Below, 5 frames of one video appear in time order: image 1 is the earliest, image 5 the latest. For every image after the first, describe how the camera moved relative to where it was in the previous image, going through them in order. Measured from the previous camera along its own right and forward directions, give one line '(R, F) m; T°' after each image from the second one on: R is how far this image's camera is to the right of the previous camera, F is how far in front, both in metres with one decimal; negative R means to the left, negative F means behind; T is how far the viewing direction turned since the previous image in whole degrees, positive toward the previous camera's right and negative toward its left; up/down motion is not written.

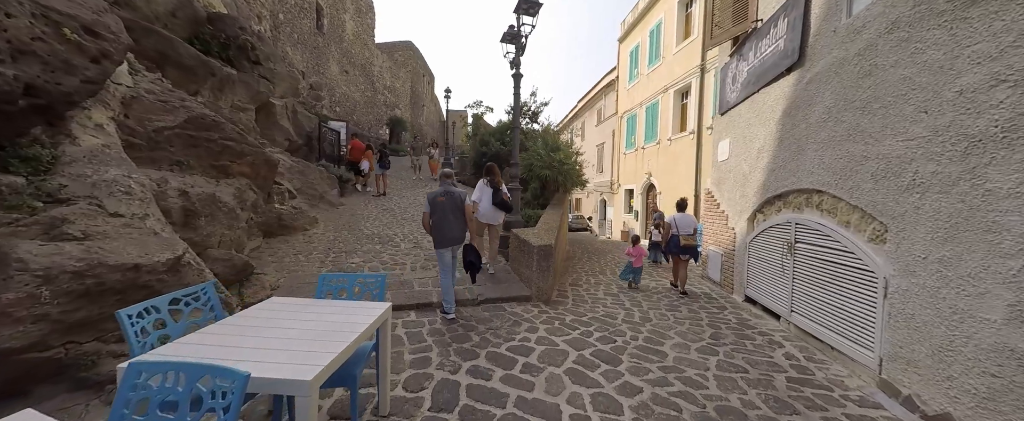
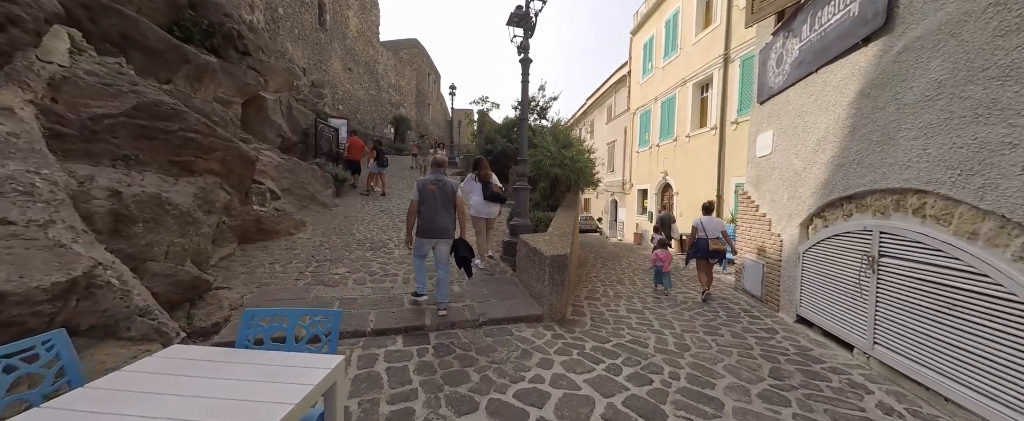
(0.0, +0.8) m; -1°
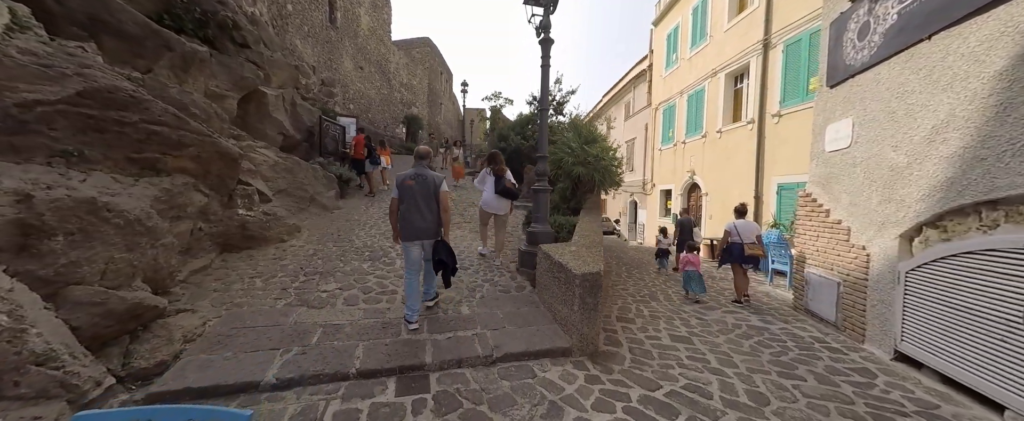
(-0.1, +0.8) m; -2°
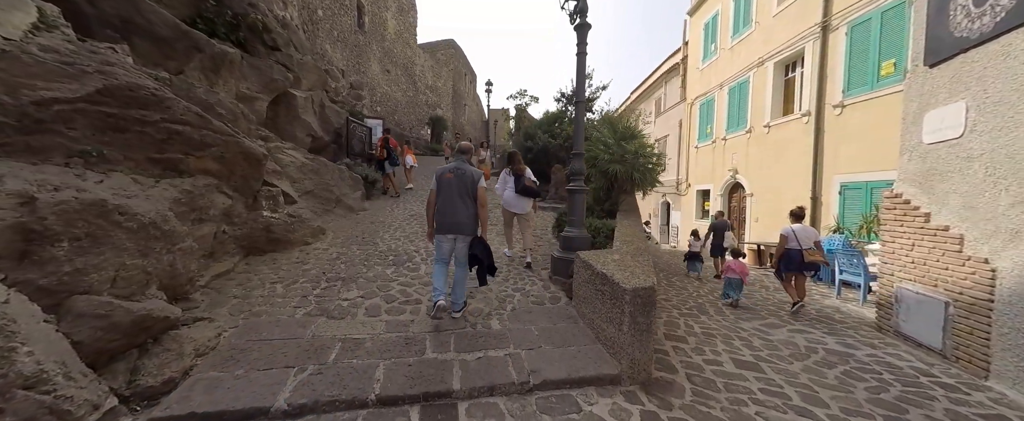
(-0.1, +0.4) m; -4°
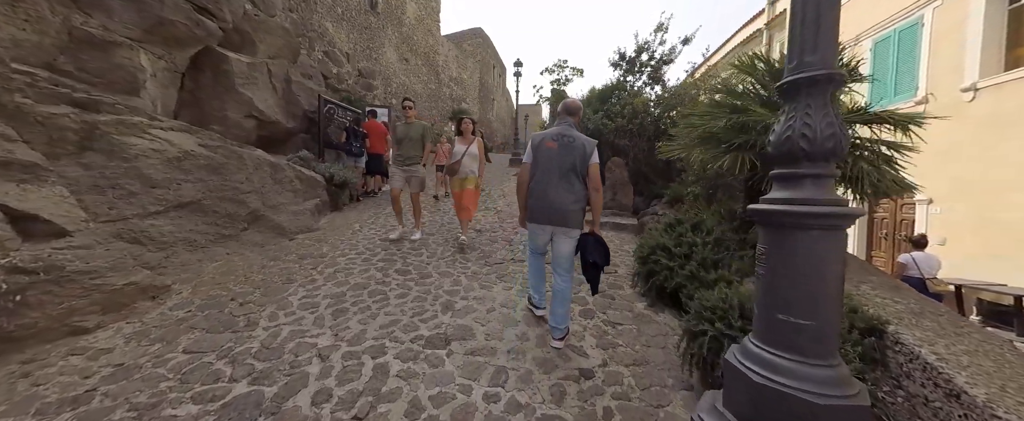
(-0.1, +3.4) m; -5°
